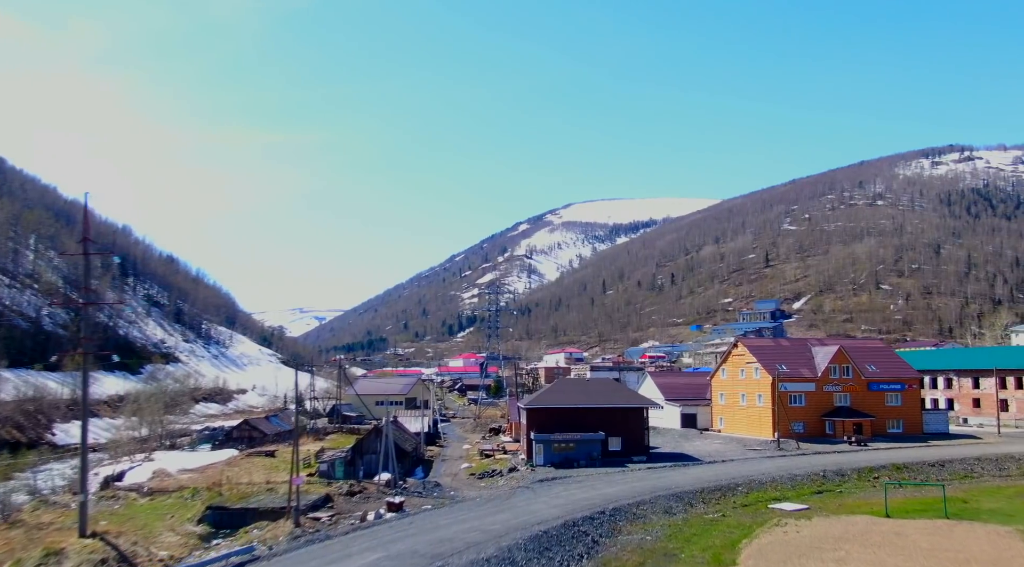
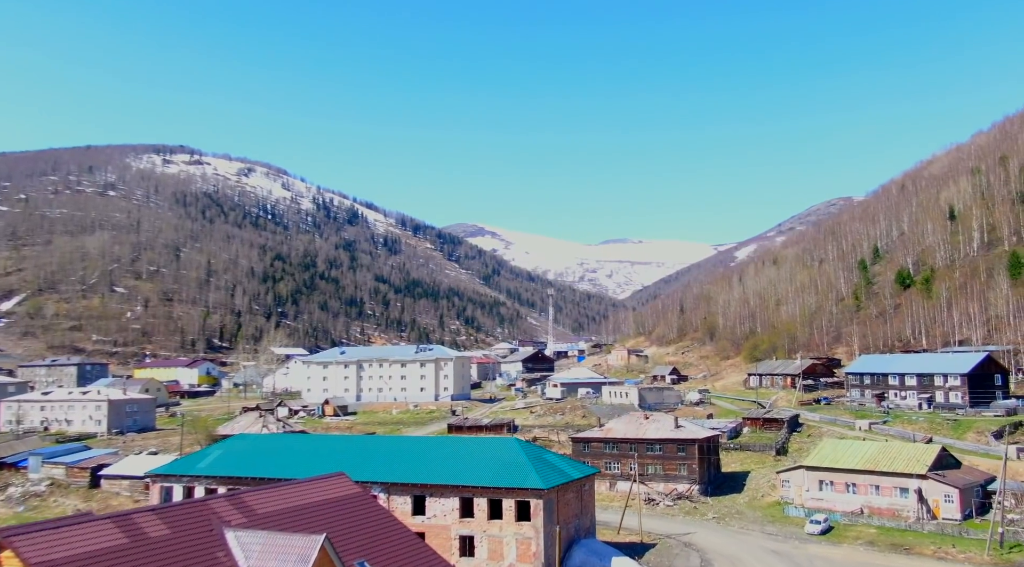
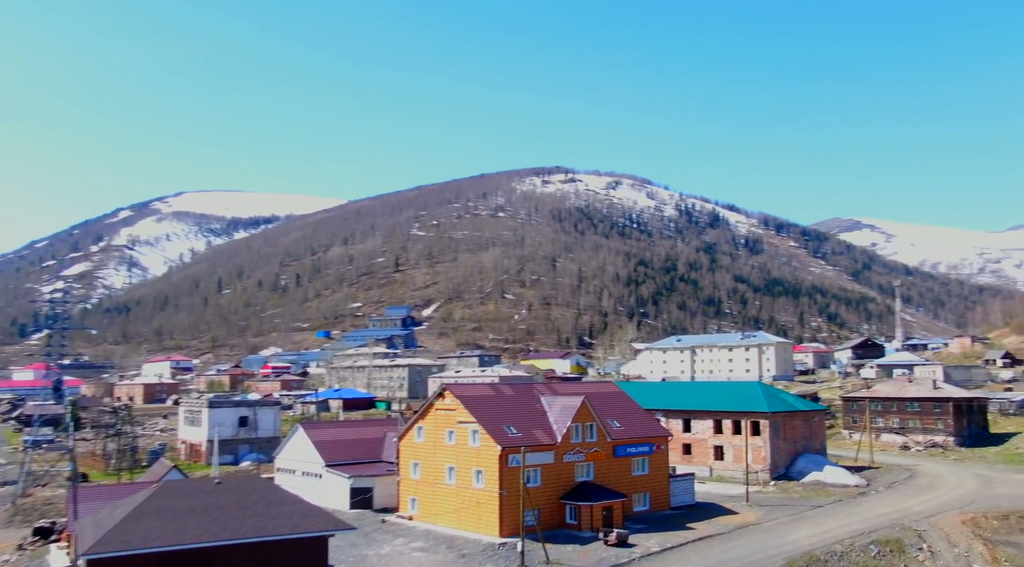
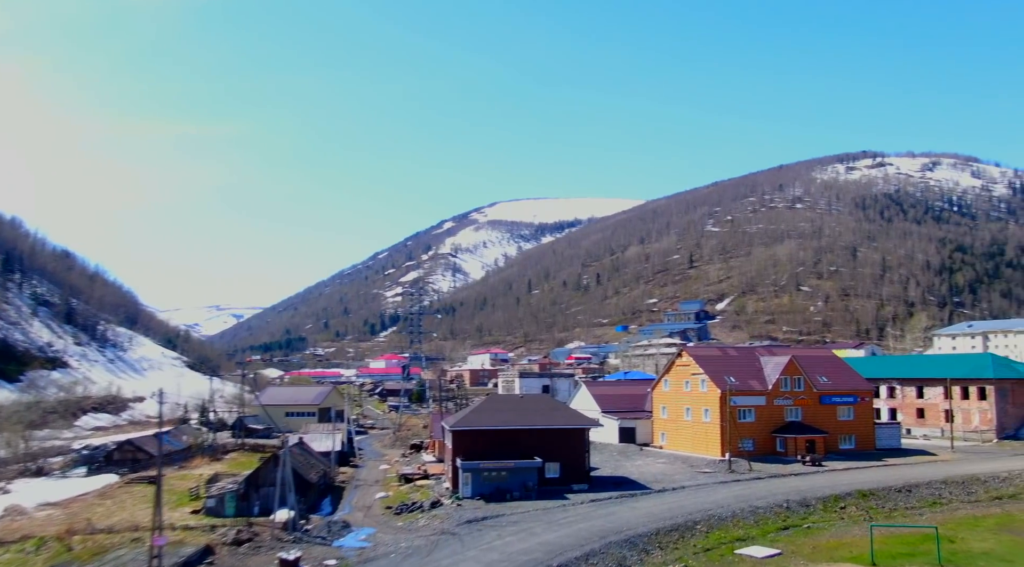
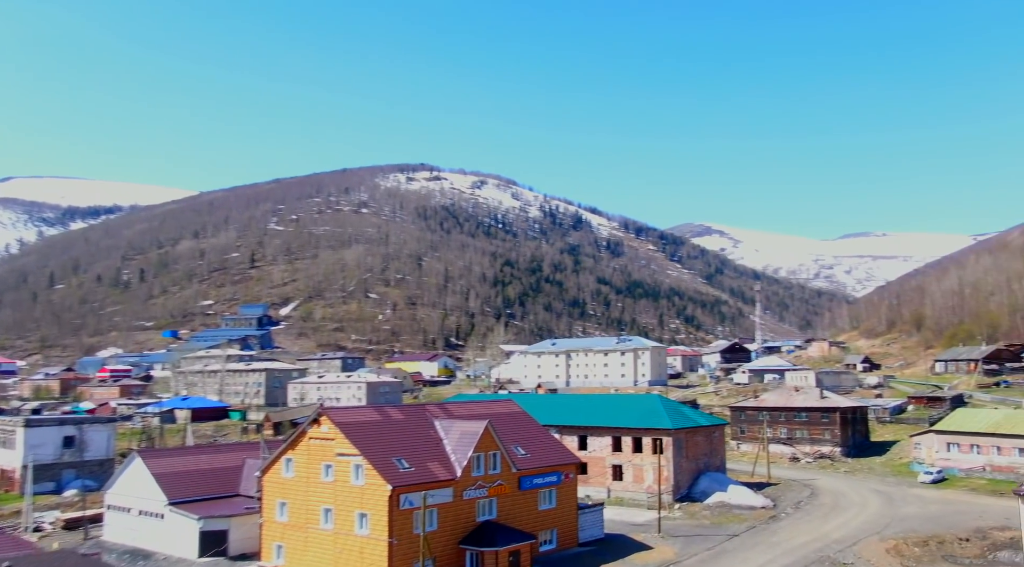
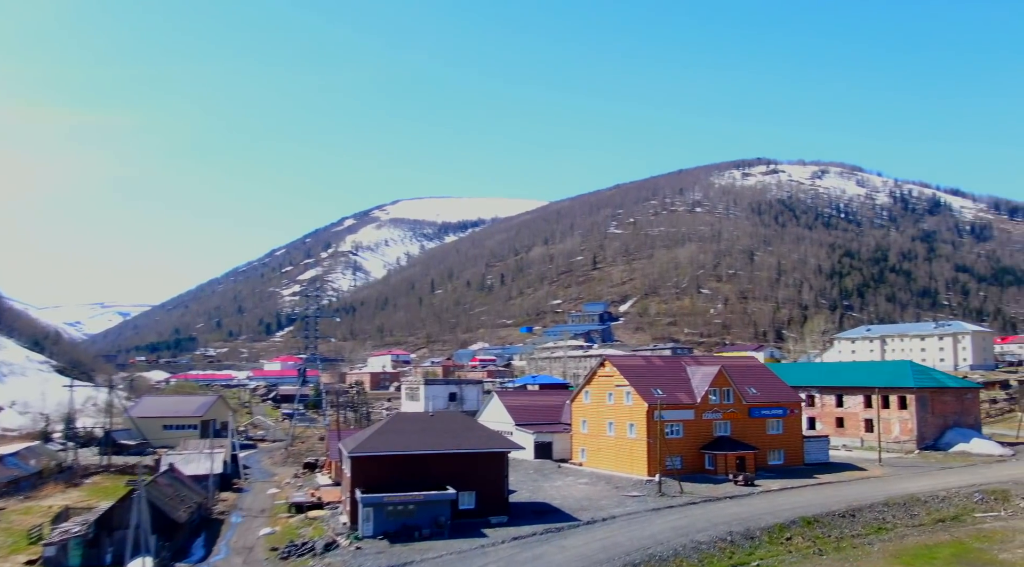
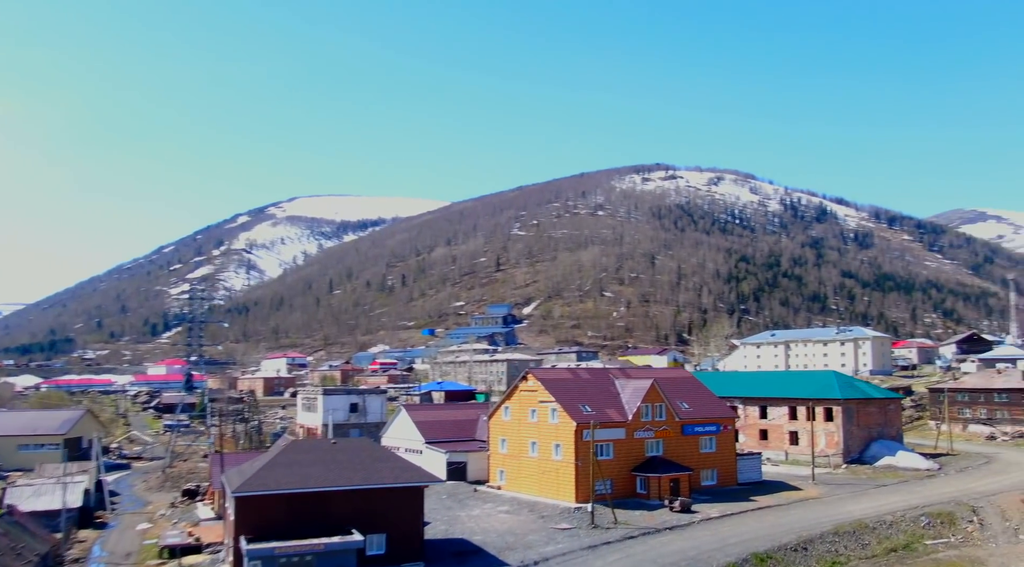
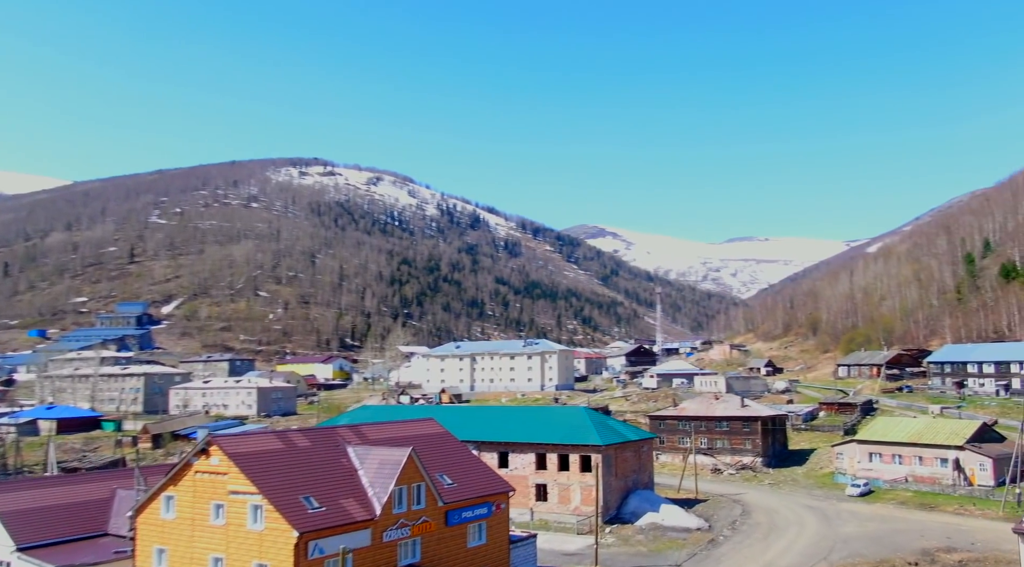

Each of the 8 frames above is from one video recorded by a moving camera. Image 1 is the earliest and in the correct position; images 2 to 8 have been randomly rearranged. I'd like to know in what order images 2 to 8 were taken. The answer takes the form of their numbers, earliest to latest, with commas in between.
4, 6, 7, 3, 5, 8, 2
